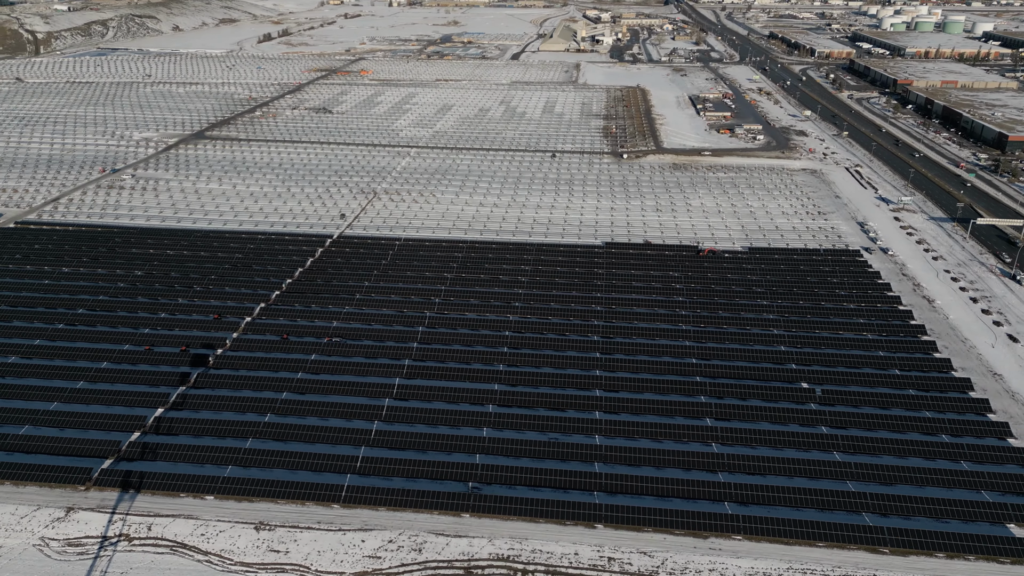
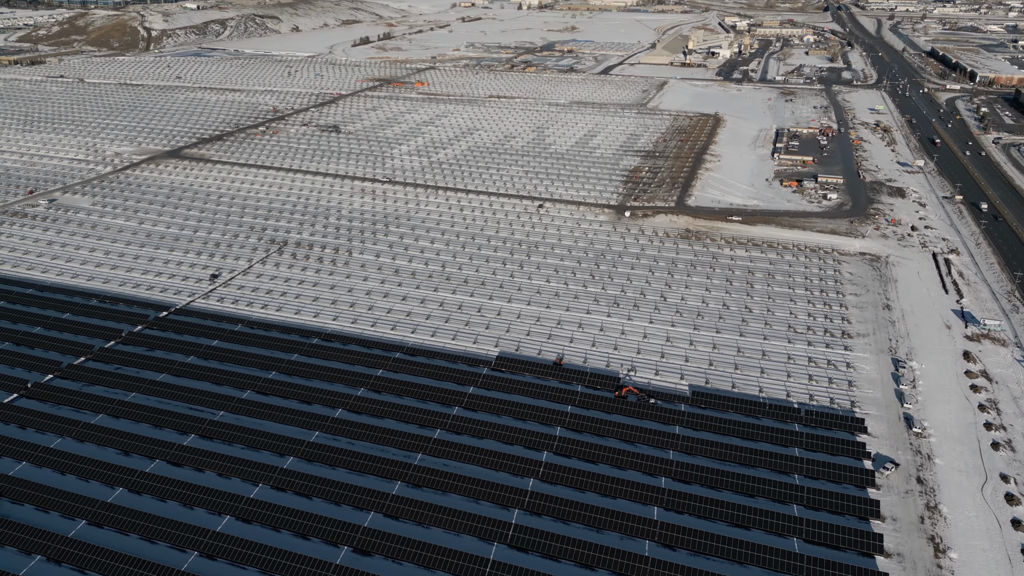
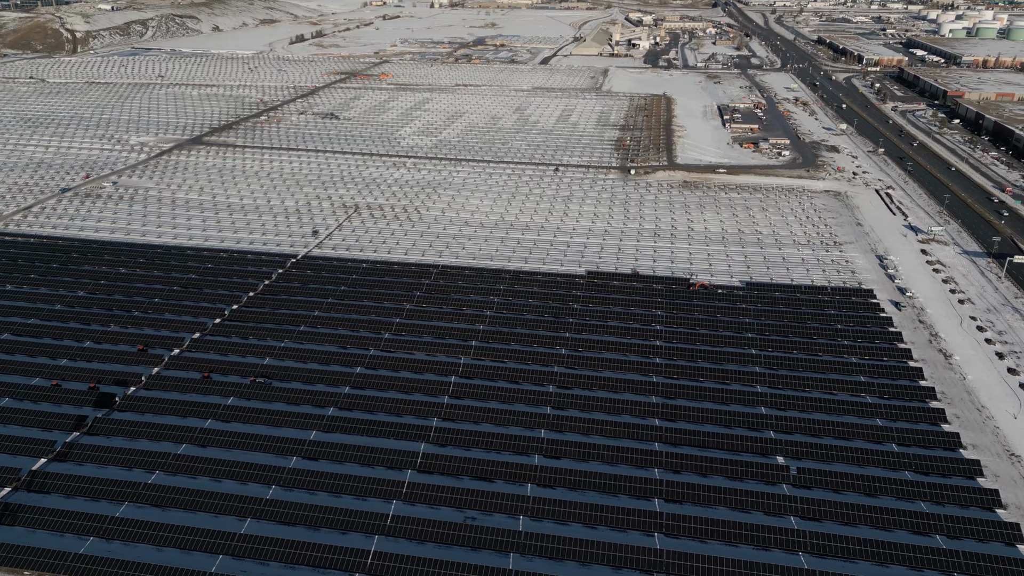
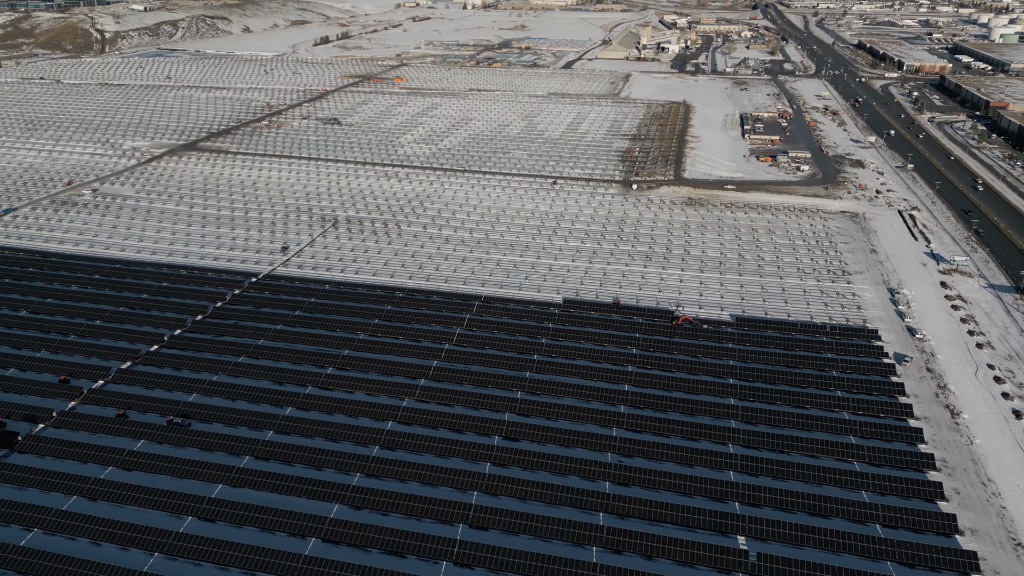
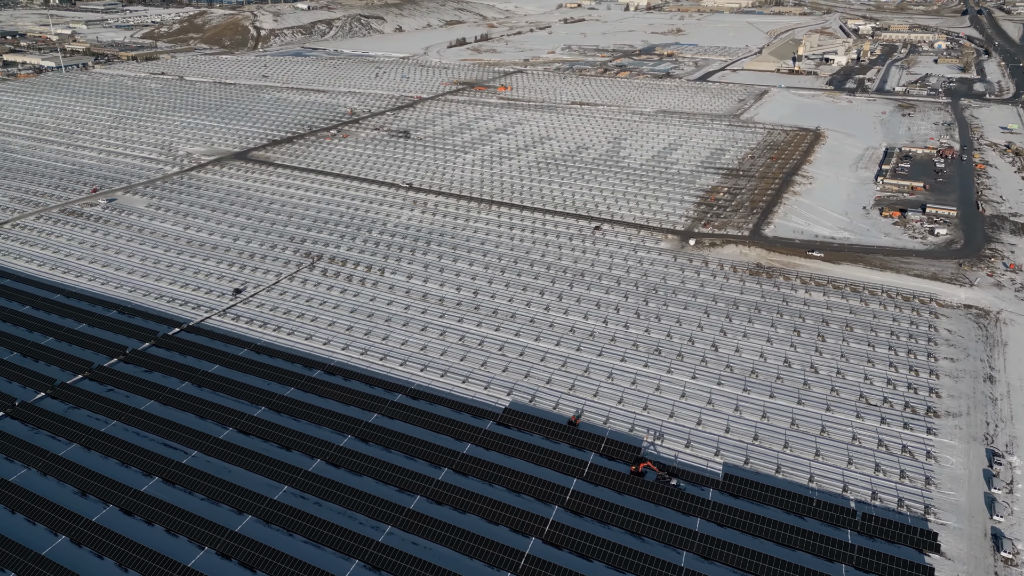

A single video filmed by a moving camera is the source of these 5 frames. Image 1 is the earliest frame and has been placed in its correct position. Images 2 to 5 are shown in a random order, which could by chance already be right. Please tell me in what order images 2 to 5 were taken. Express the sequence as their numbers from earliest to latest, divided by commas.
3, 4, 2, 5
